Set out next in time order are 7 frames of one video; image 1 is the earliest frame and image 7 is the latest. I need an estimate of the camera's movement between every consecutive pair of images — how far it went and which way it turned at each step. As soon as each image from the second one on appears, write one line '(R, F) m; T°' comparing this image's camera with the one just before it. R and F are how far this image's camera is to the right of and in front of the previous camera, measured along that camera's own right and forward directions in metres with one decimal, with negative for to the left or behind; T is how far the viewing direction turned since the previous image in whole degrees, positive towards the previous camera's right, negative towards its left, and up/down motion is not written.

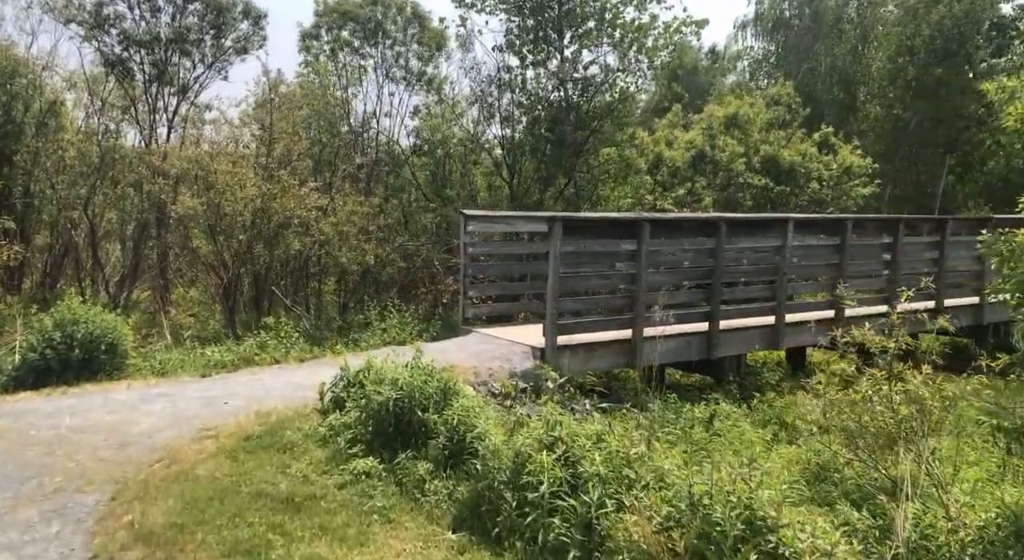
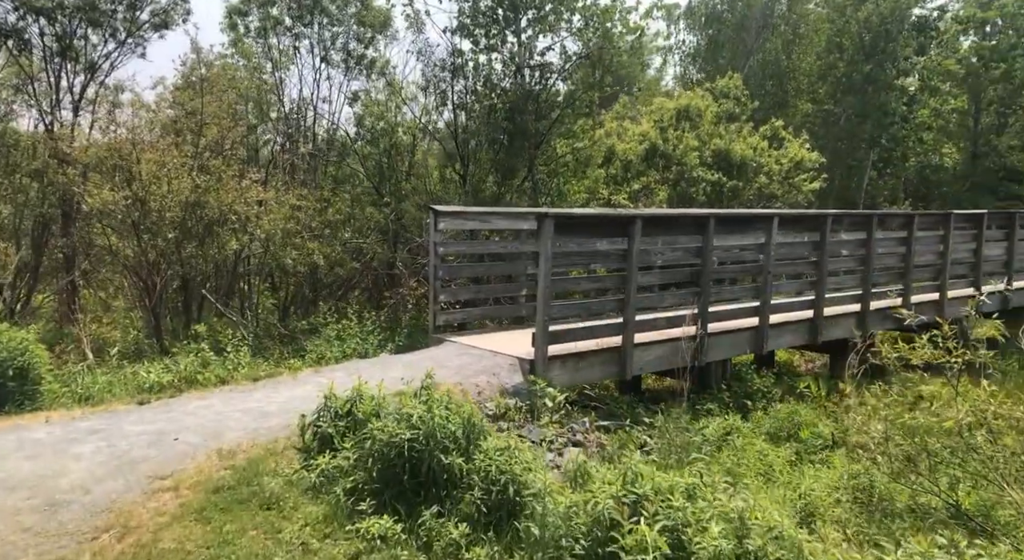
(-0.6, +0.8) m; +7°
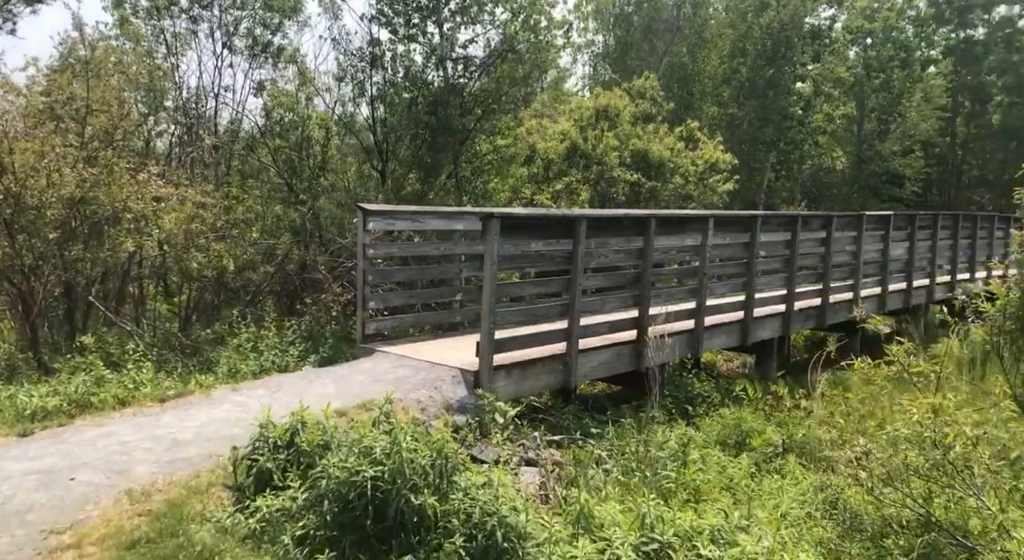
(-0.3, +0.5) m; +8°
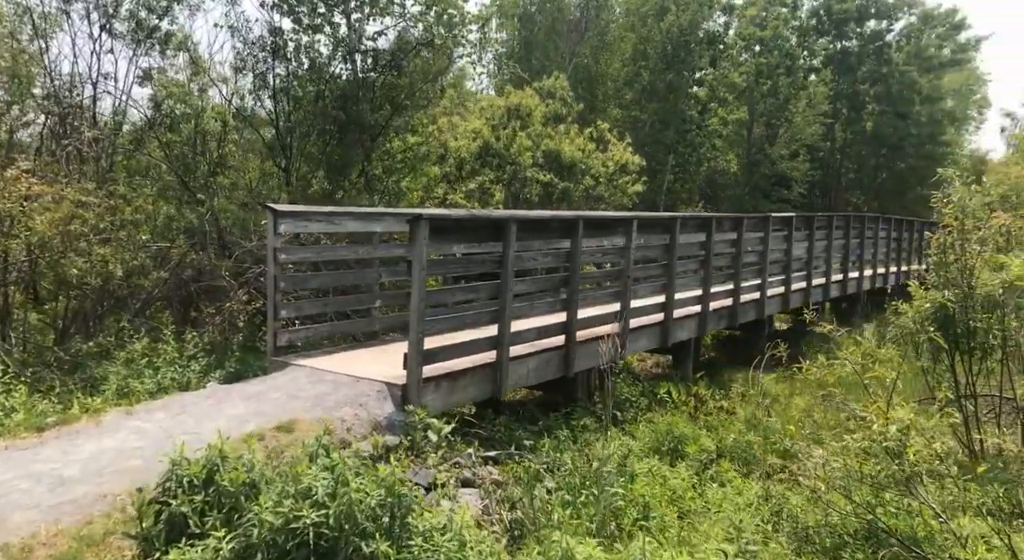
(-0.2, +0.4) m; +8°
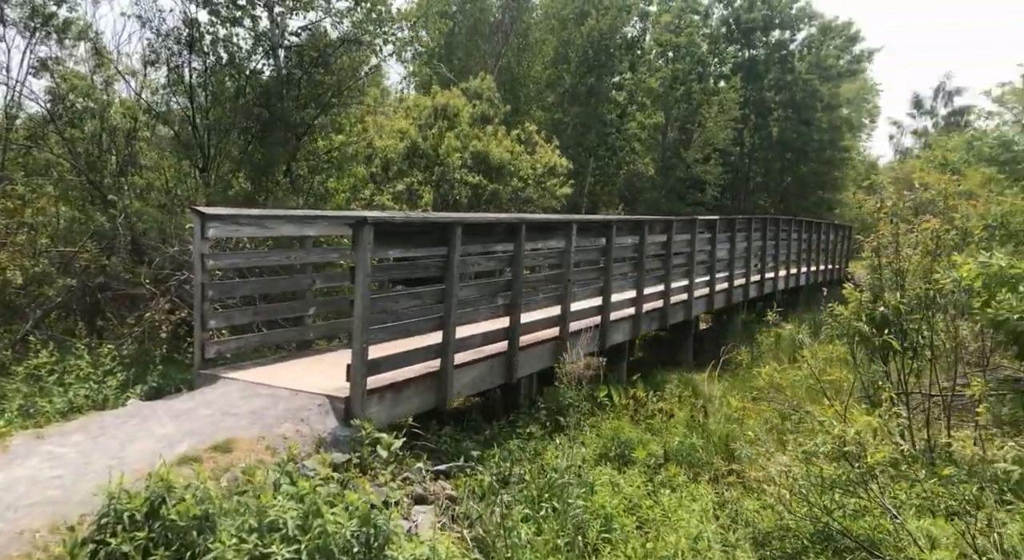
(-0.2, +0.2) m; +6°
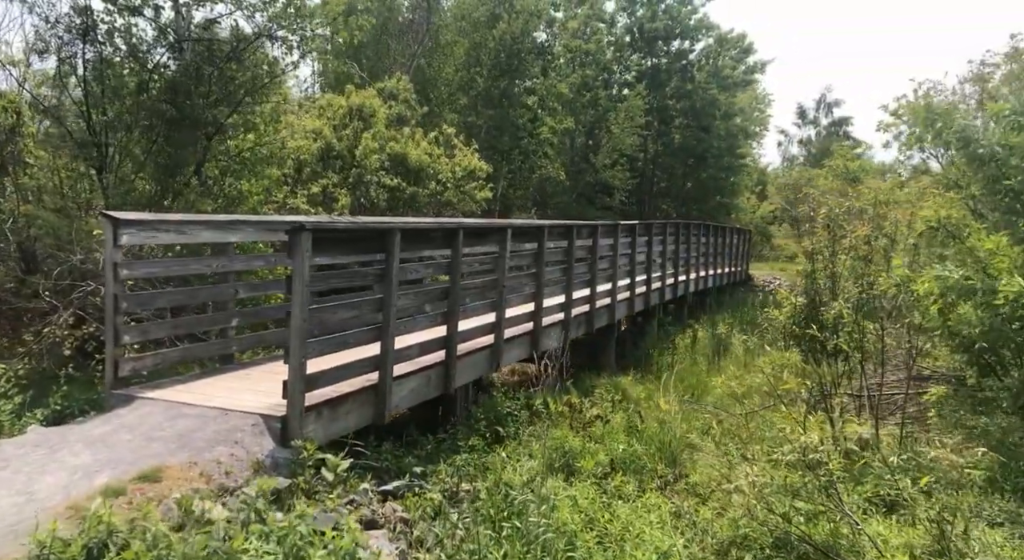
(-0.3, +0.2) m; +7°
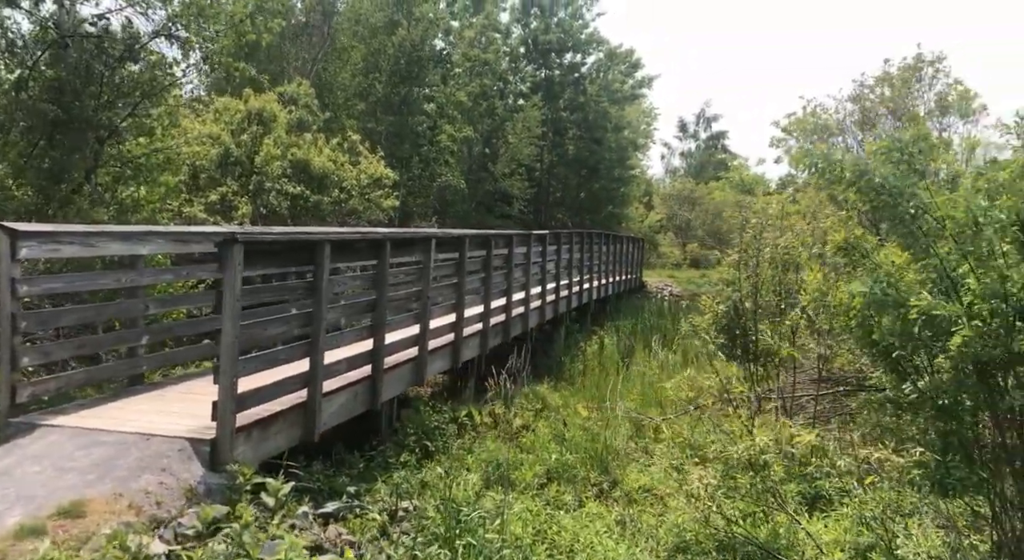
(-0.3, +0.1) m; +8°
